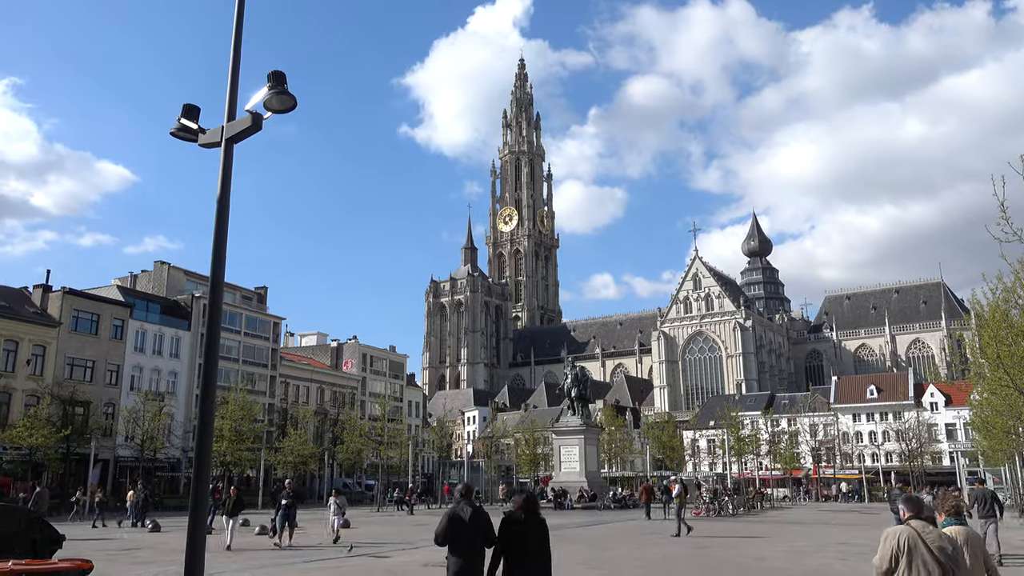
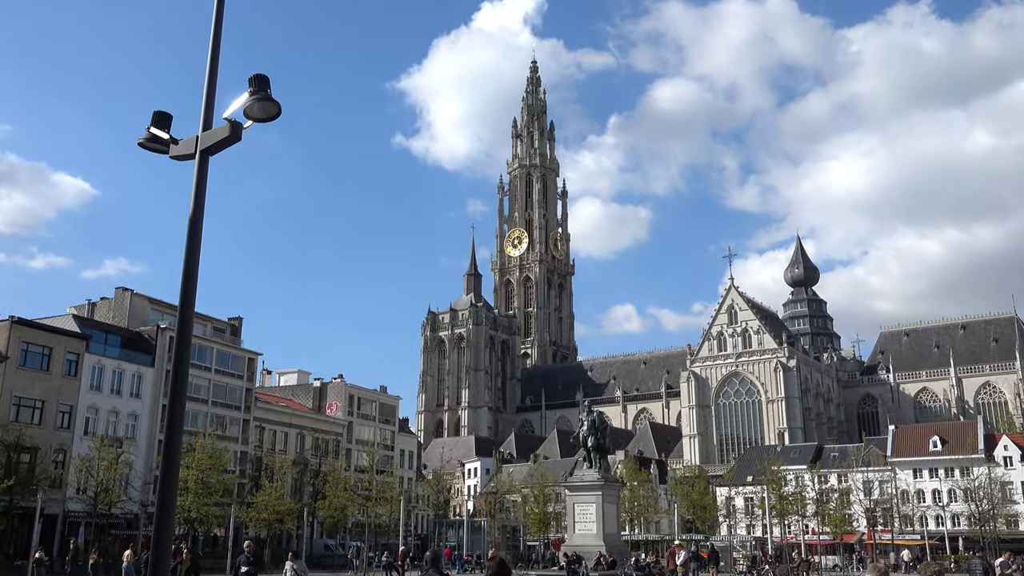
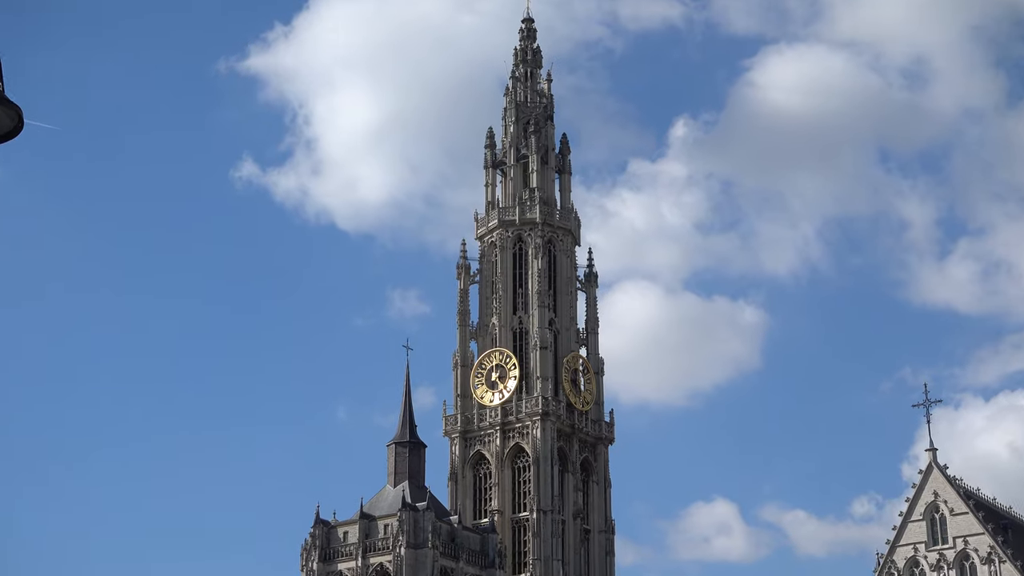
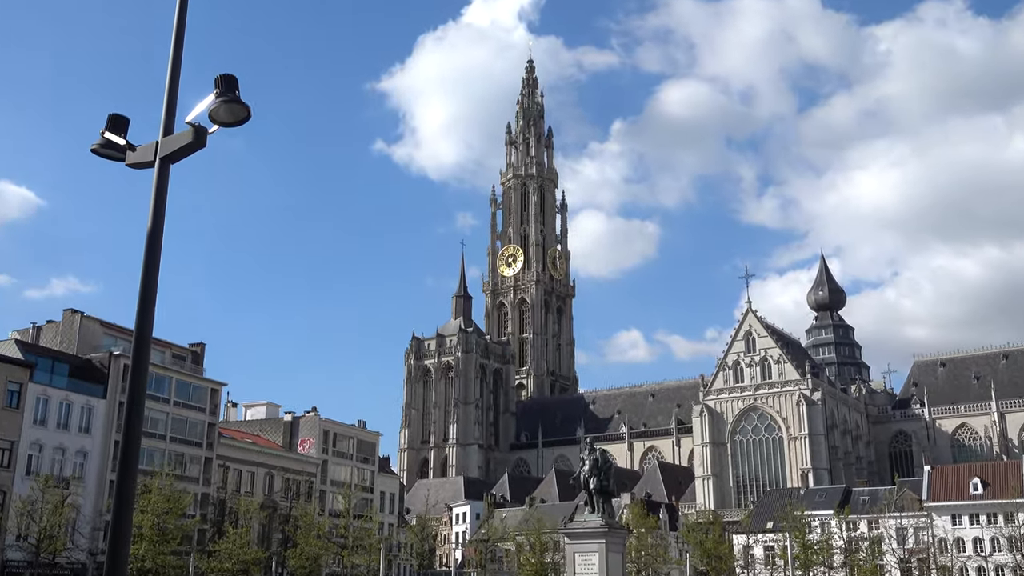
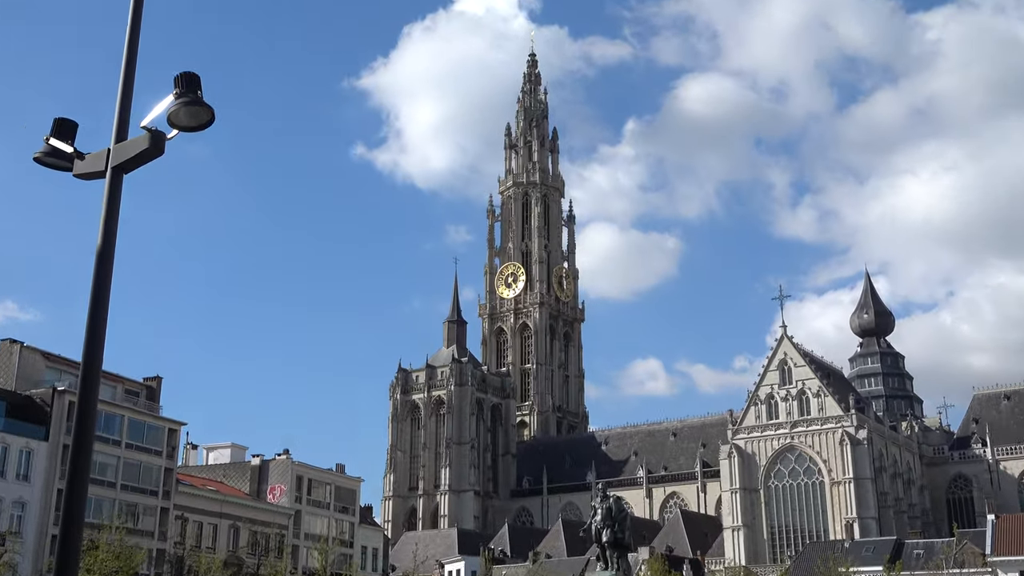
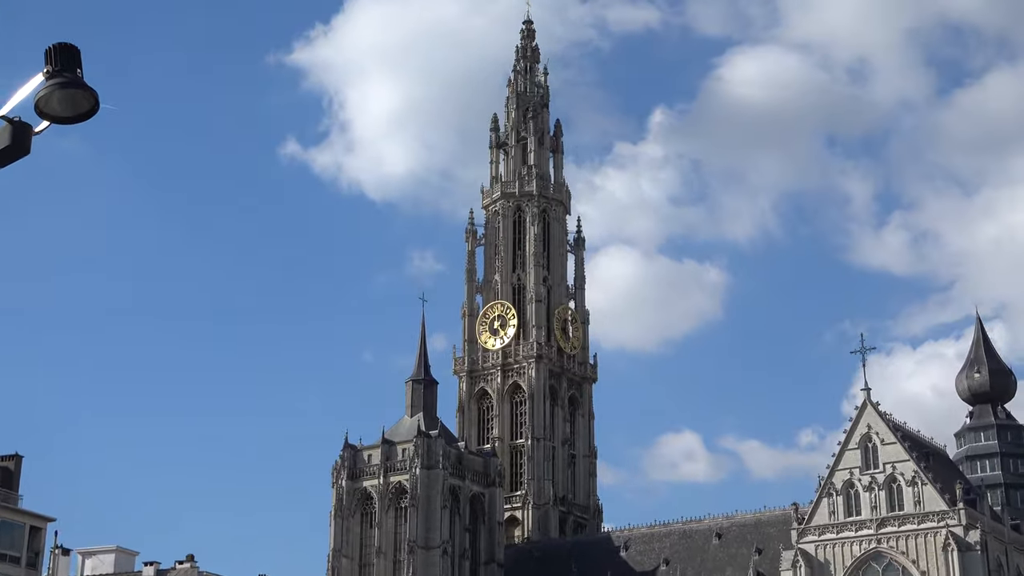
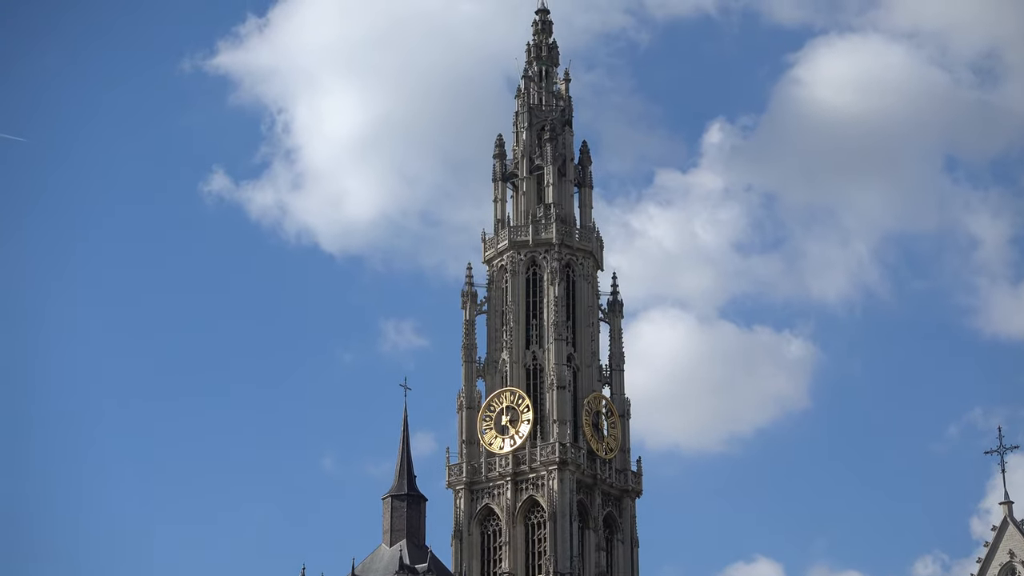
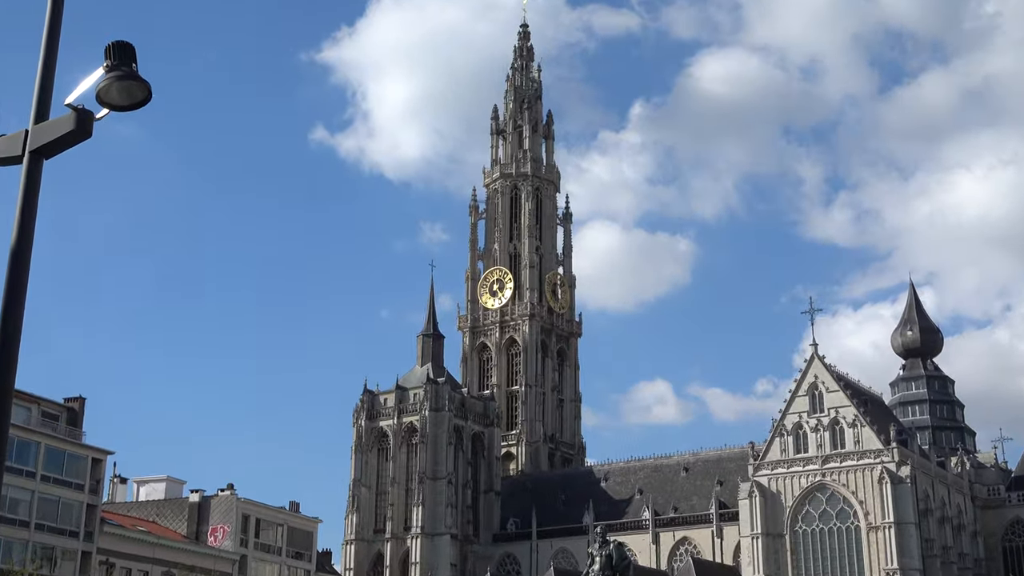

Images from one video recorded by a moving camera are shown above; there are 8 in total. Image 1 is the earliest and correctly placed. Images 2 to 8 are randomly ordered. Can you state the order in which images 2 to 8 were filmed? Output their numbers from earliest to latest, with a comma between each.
2, 4, 5, 8, 6, 3, 7
